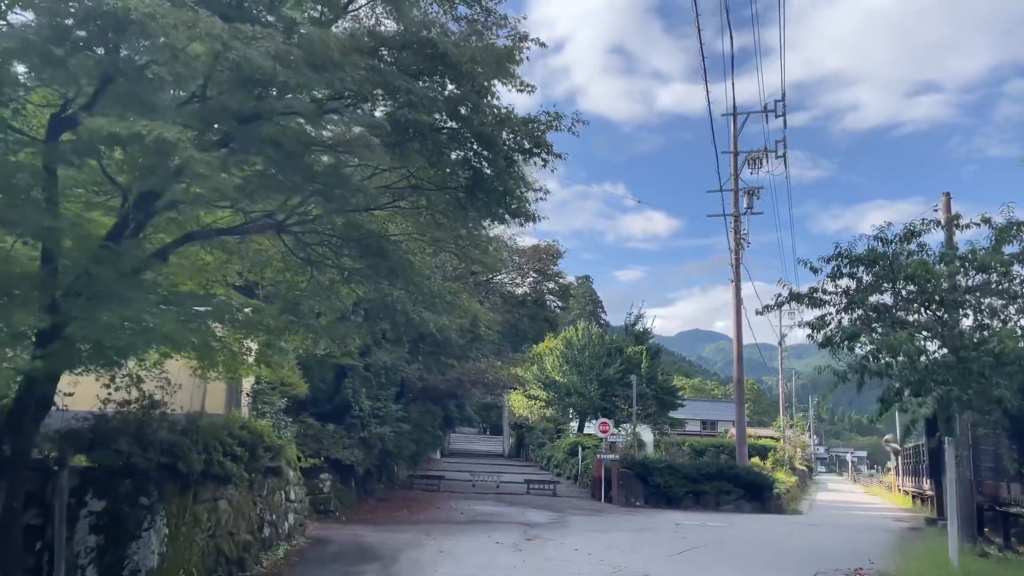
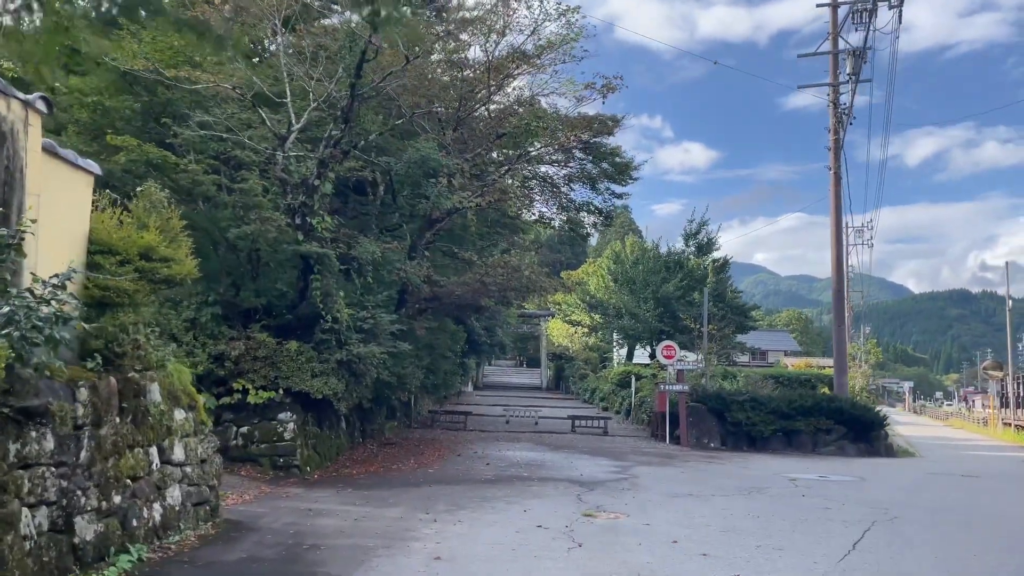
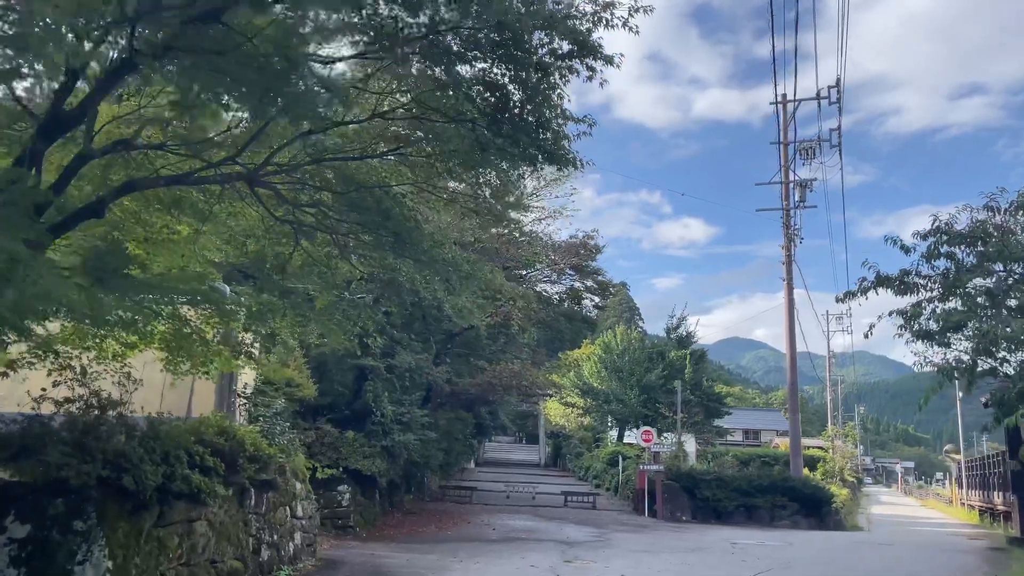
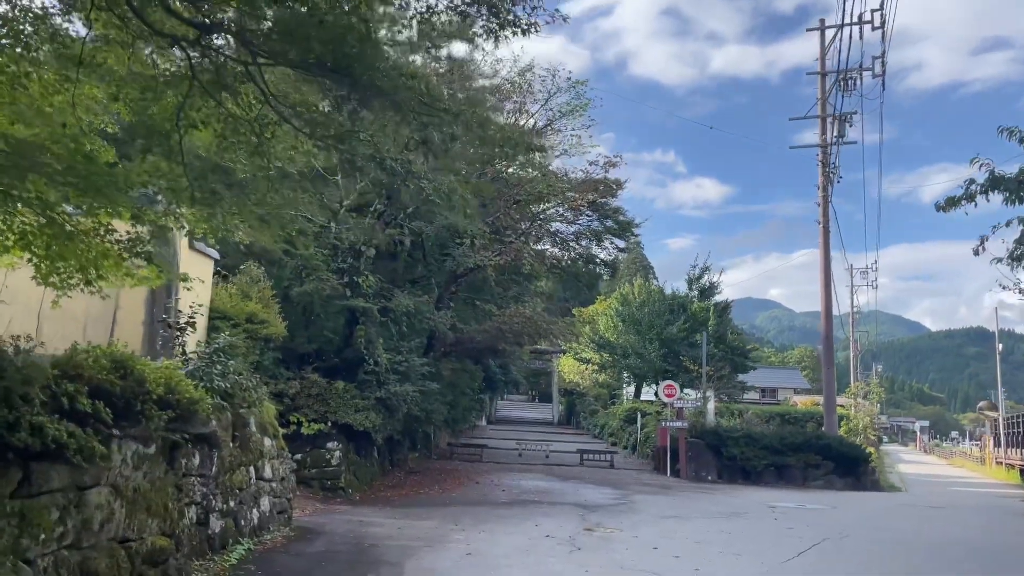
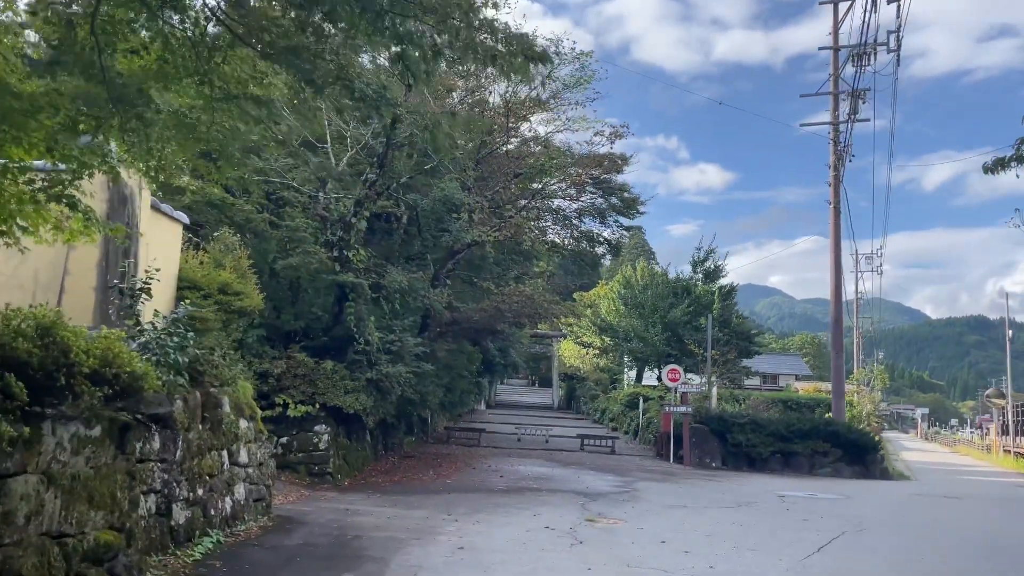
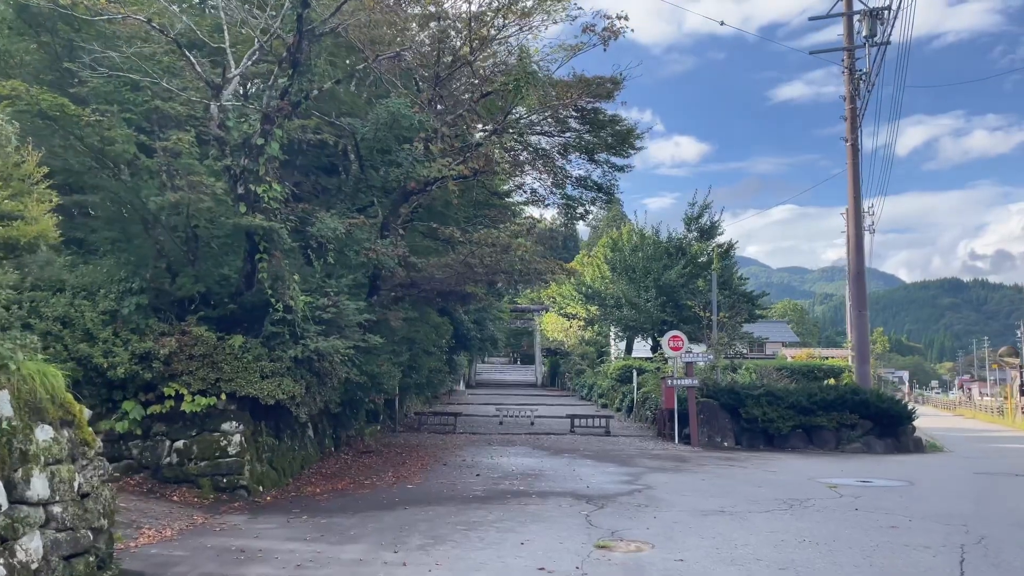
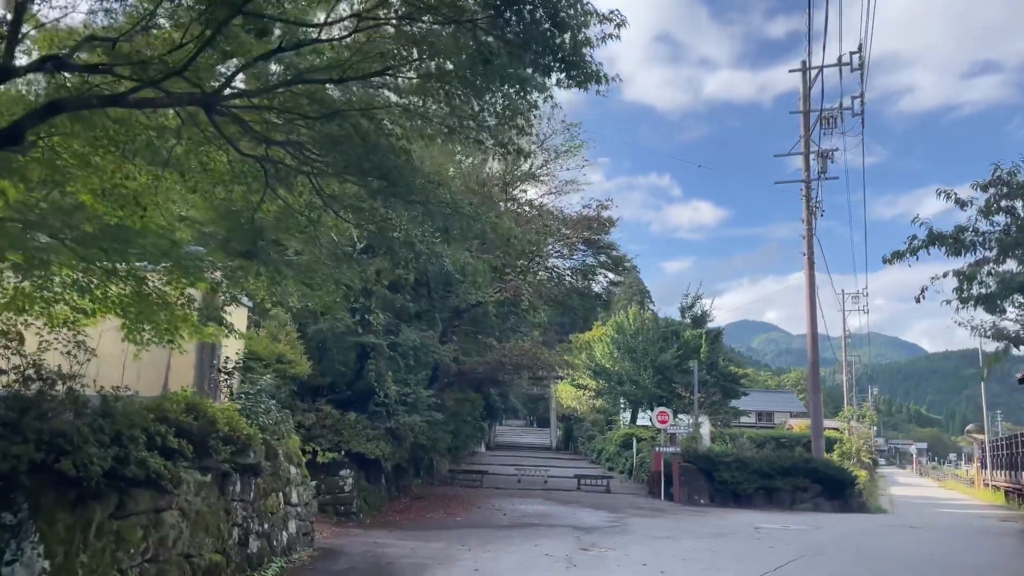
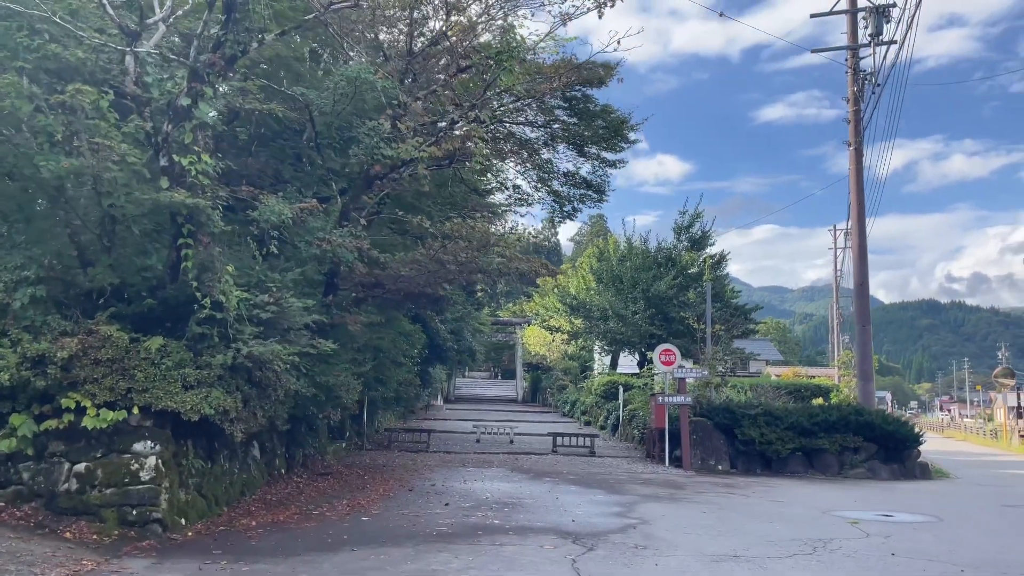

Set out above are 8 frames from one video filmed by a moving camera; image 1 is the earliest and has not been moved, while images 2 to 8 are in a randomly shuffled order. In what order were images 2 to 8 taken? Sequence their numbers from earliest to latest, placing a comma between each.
3, 7, 4, 5, 2, 6, 8
